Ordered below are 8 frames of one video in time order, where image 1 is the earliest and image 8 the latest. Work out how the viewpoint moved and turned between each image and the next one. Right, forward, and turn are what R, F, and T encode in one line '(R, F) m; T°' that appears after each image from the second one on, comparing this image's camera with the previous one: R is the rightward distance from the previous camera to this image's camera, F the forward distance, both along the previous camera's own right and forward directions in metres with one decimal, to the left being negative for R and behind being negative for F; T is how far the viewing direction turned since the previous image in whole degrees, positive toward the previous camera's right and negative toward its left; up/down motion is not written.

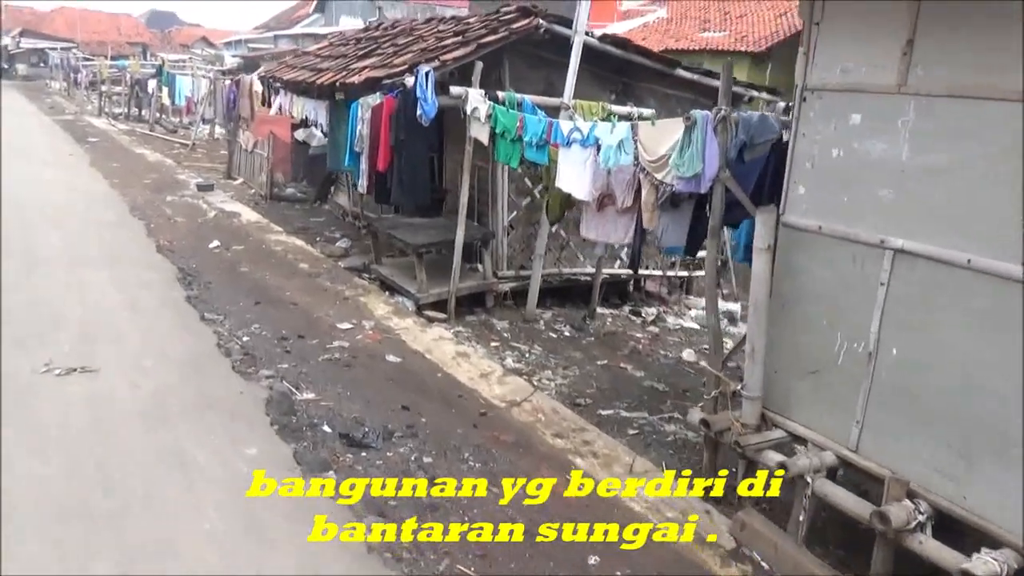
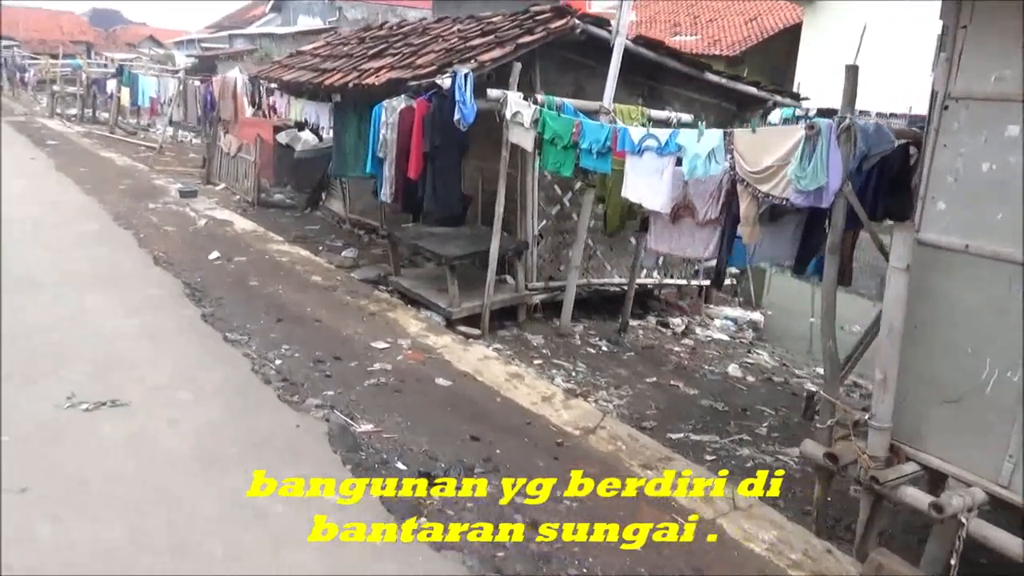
(-0.8, +0.4) m; +3°
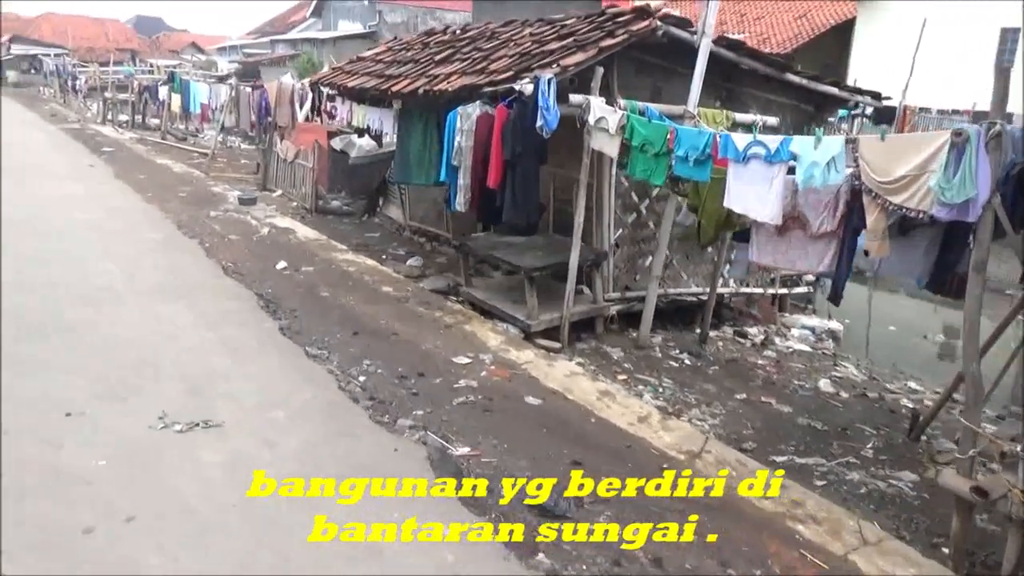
(-0.4, +0.2) m; -3°
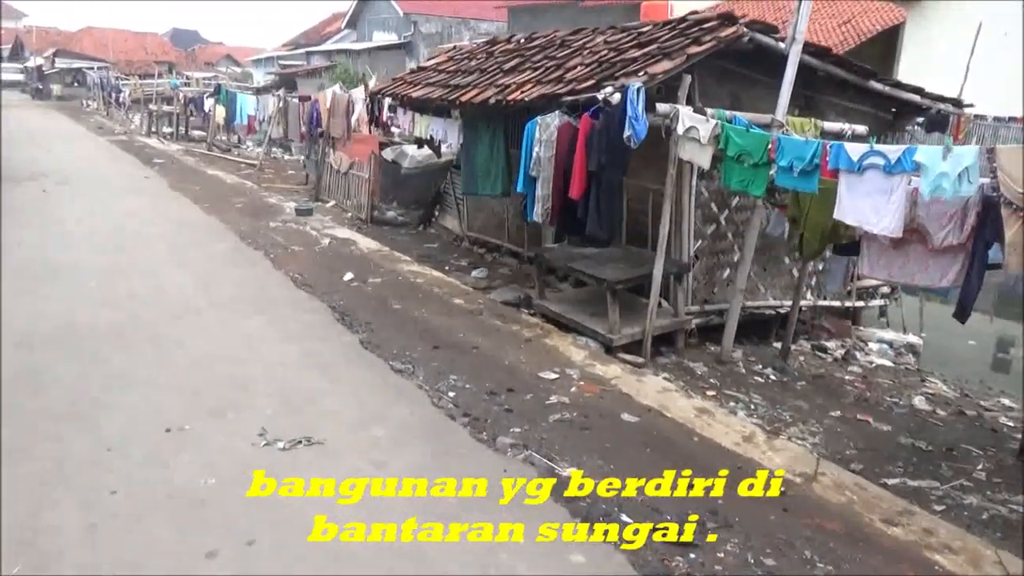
(-0.5, +0.1) m; -2°
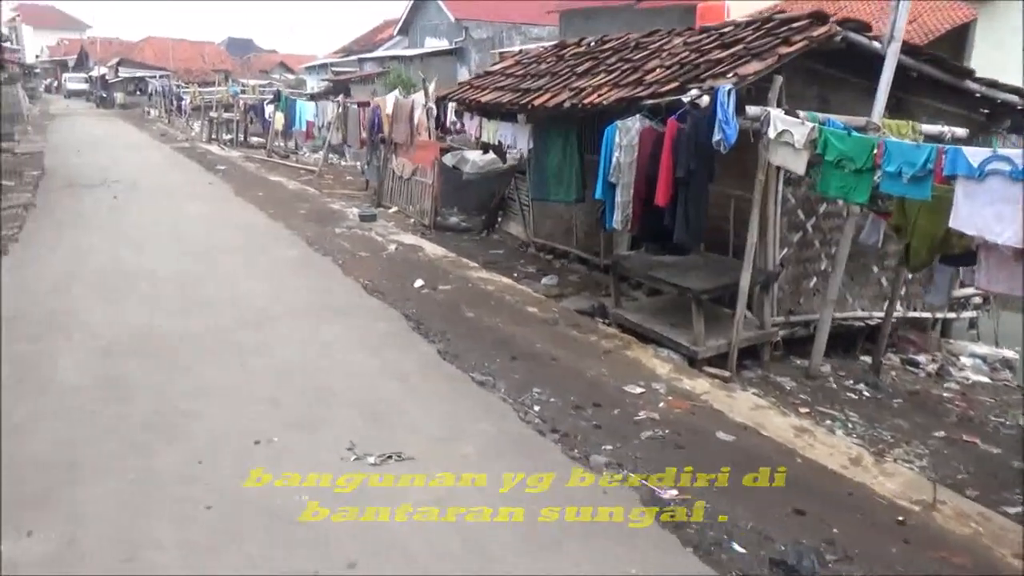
(-0.3, +0.2) m; -3°
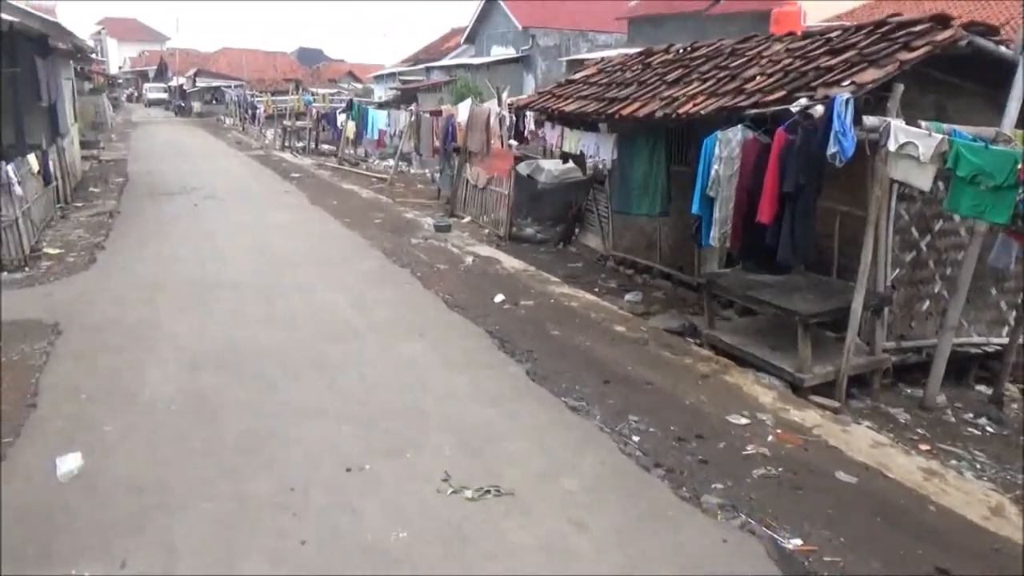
(-0.3, +0.3) m; -4°
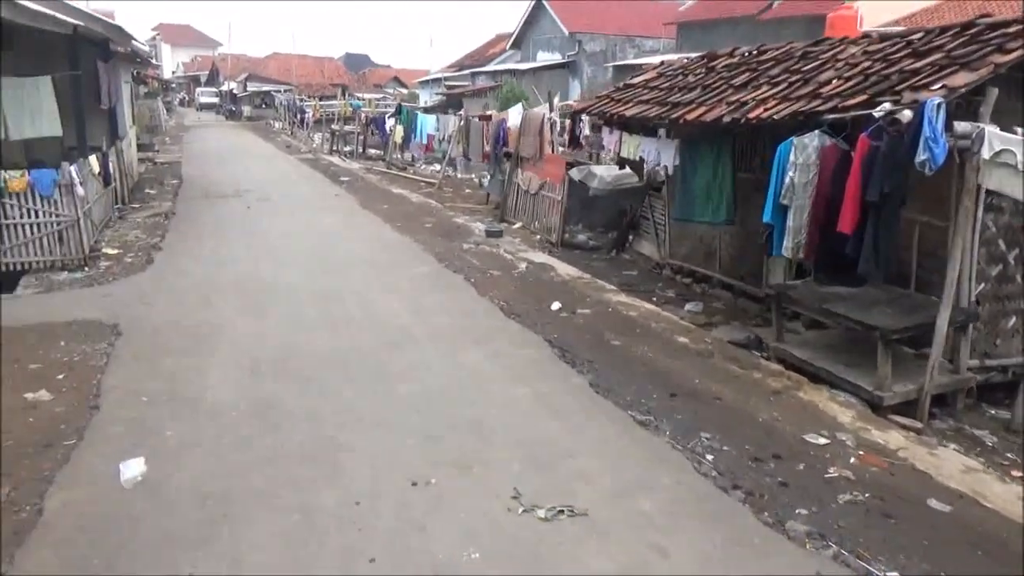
(-0.2, +0.2) m; -3°
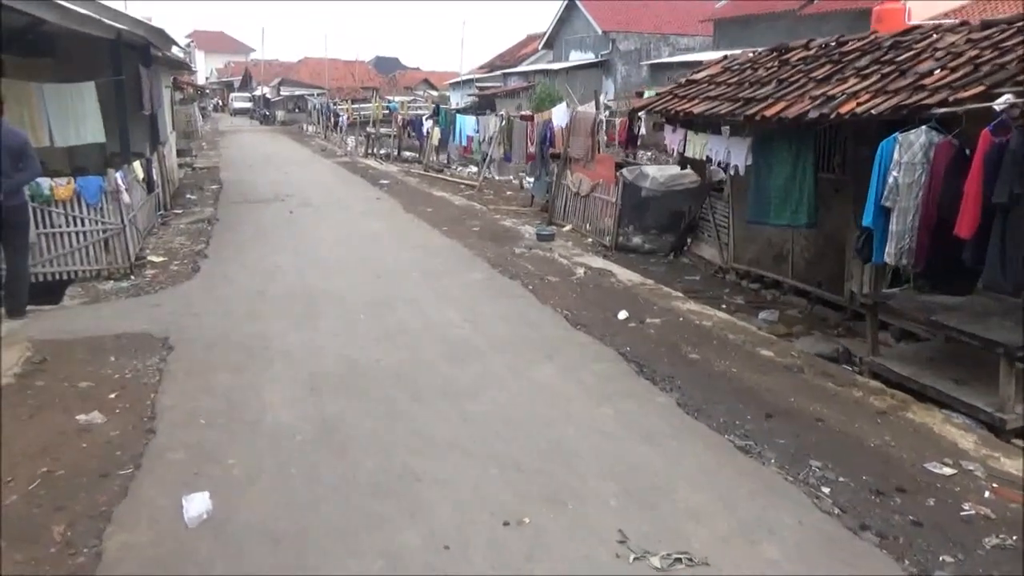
(-0.4, +0.4) m; -2°
